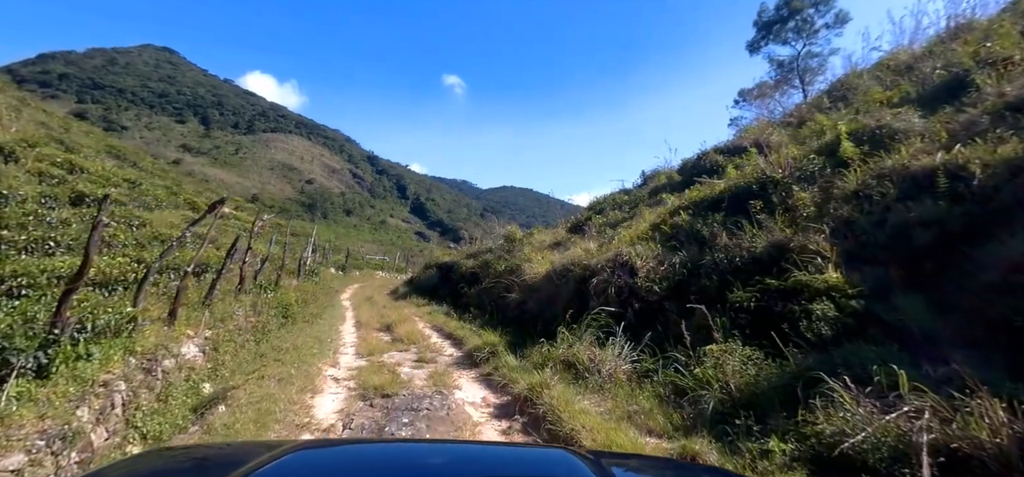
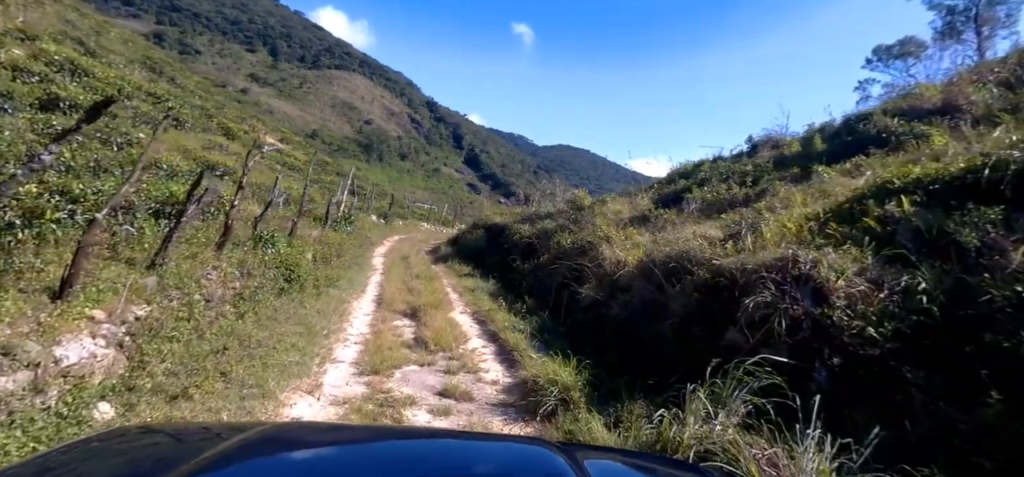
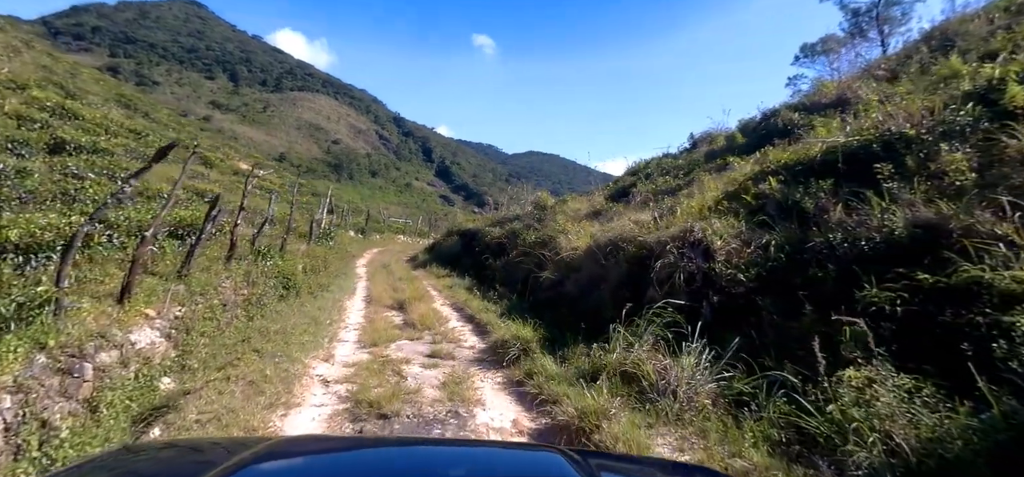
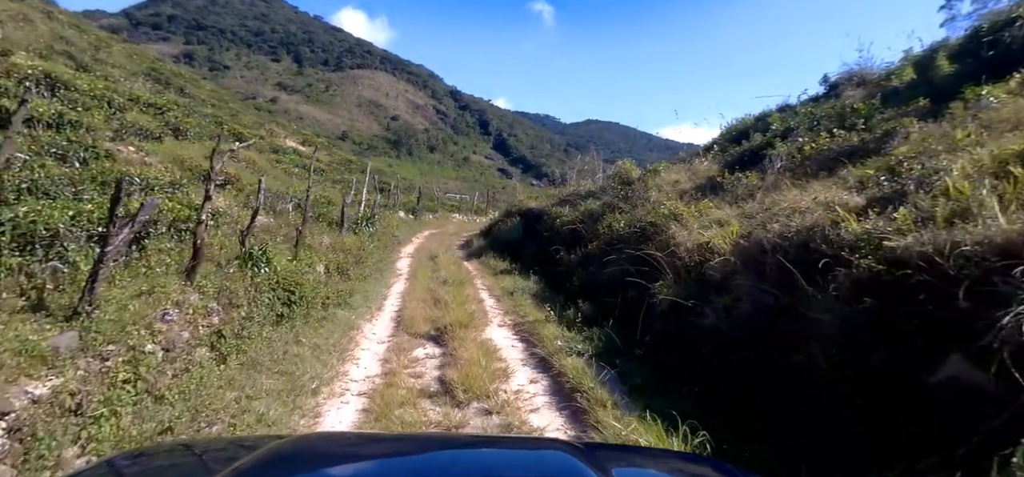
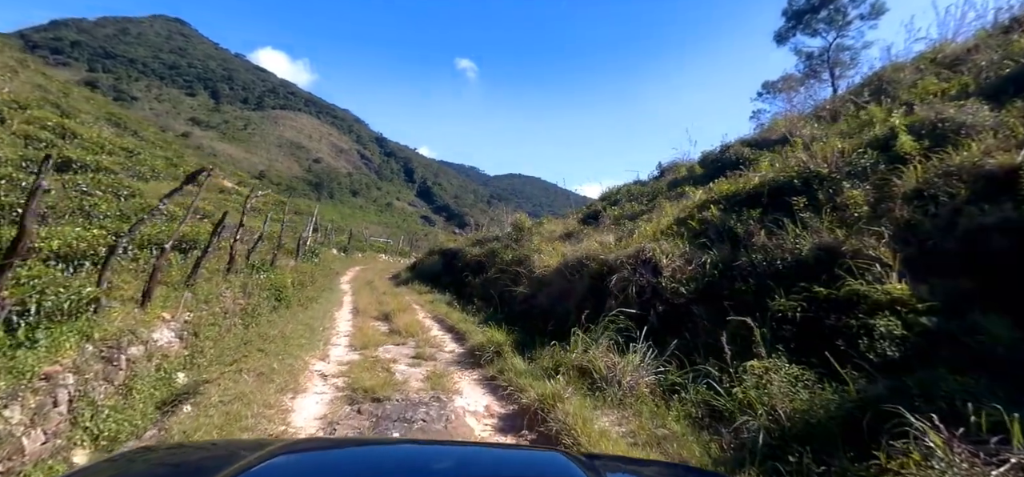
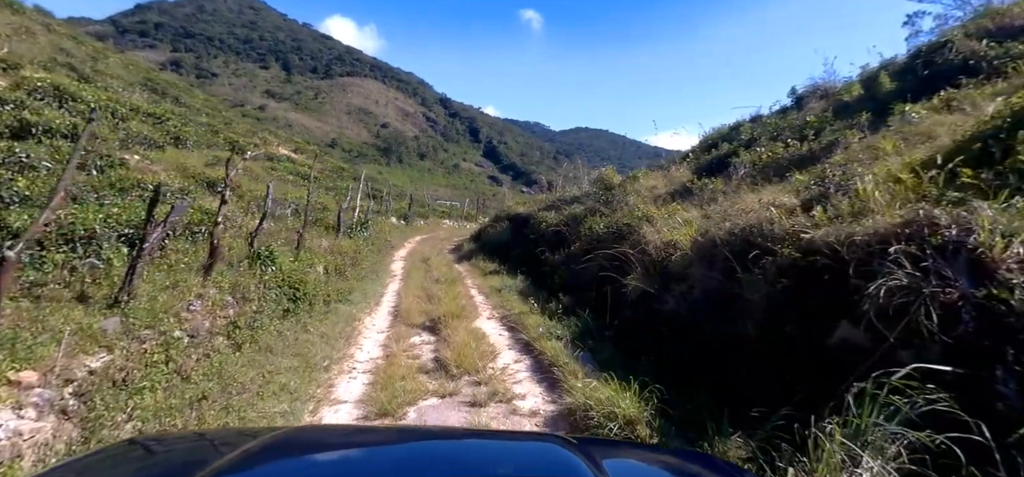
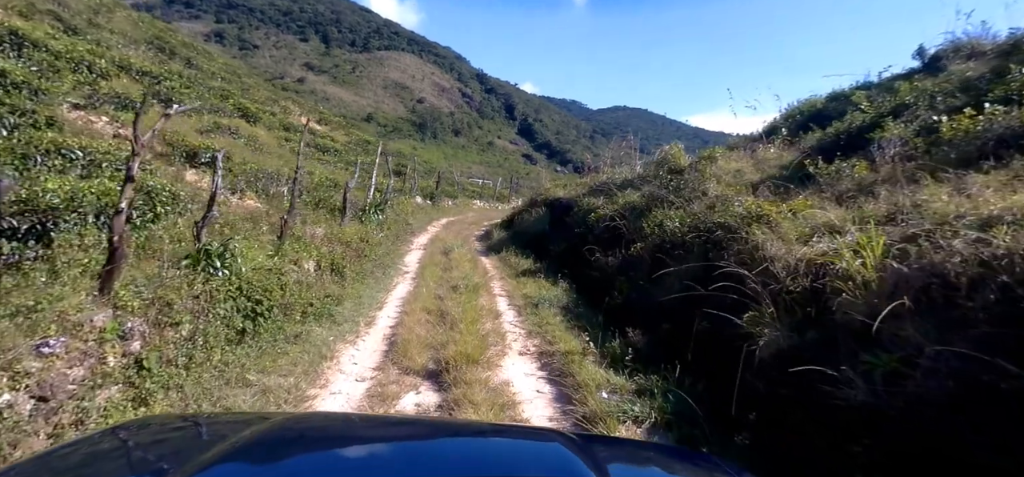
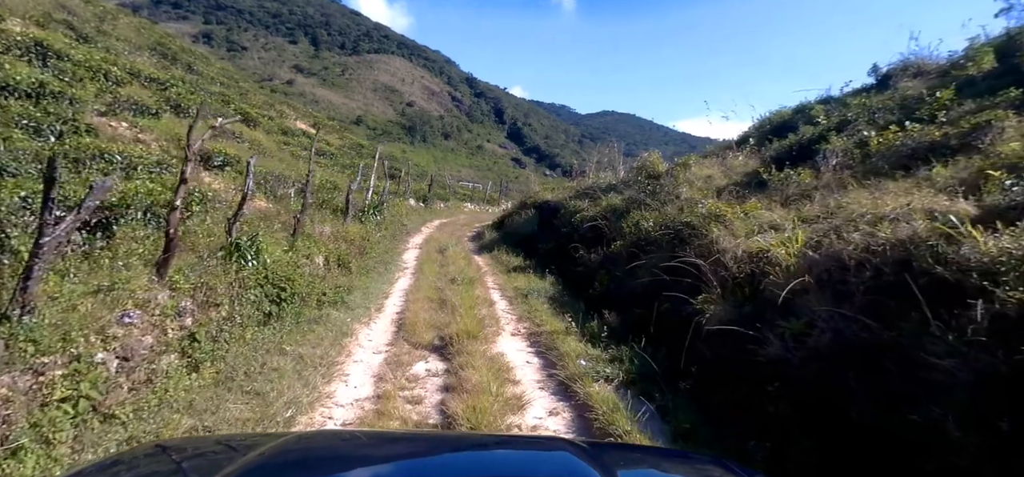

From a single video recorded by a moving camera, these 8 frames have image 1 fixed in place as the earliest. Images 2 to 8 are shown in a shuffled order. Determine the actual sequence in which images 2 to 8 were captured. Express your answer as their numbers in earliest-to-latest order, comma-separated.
5, 3, 2, 6, 4, 8, 7
